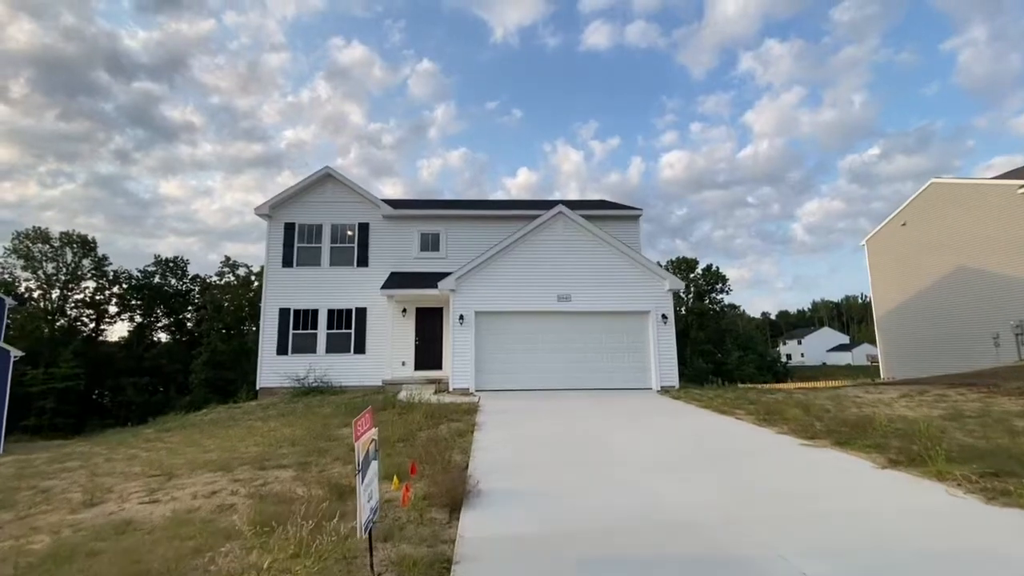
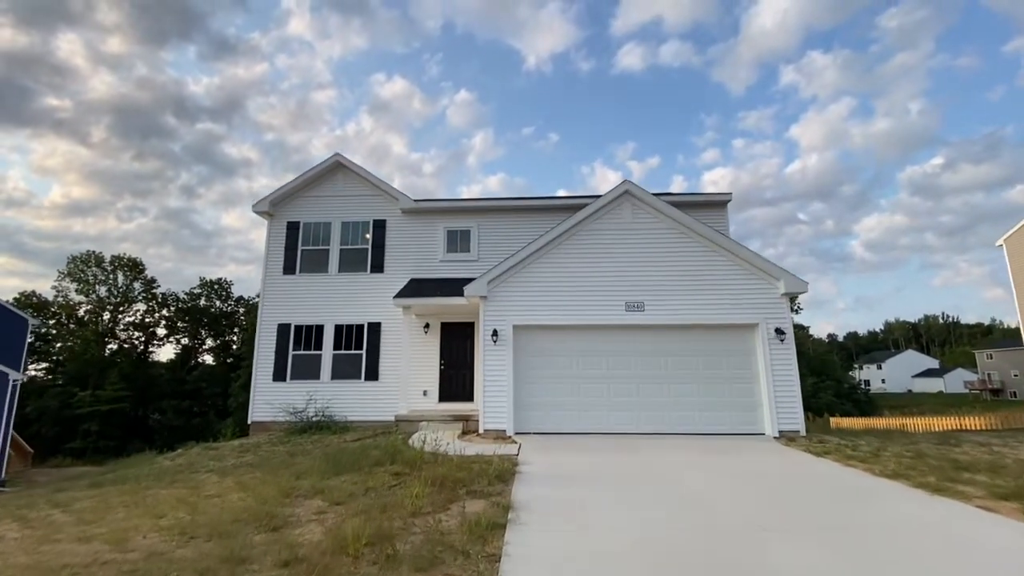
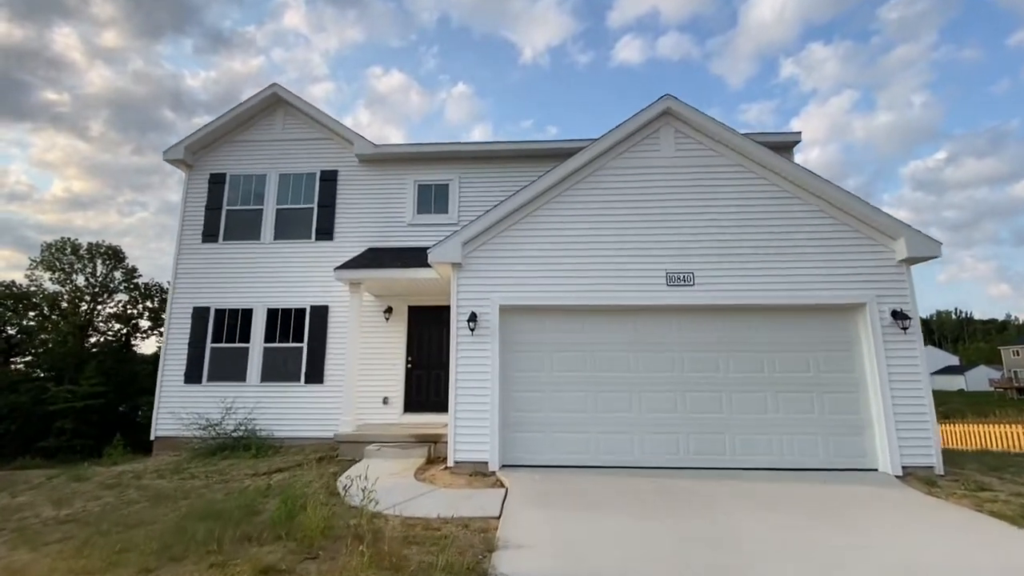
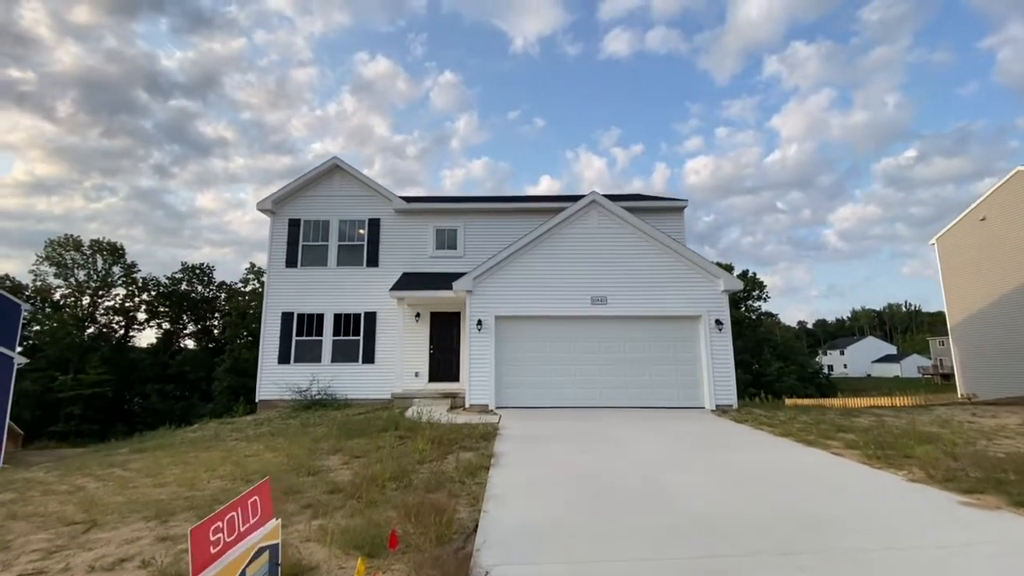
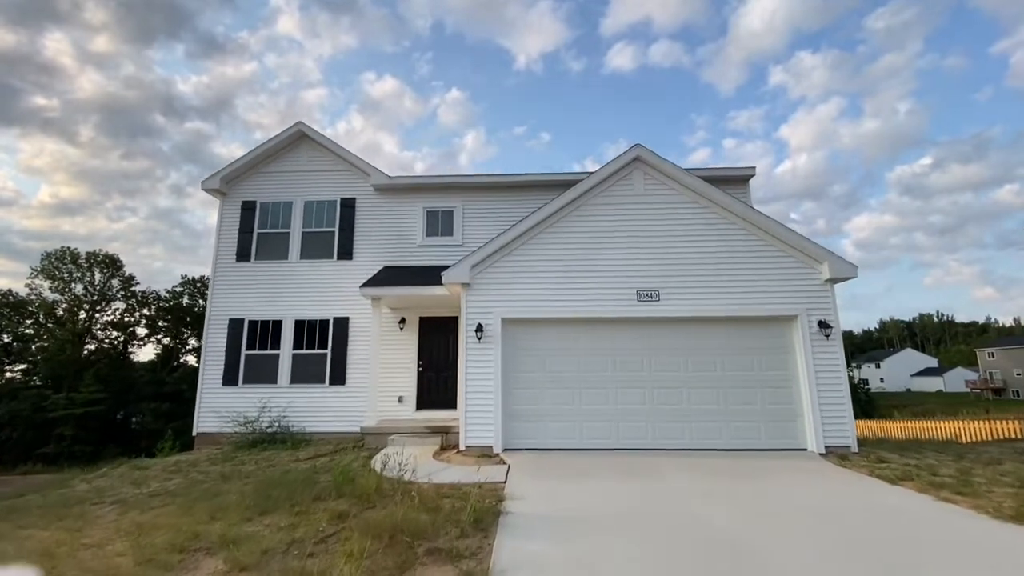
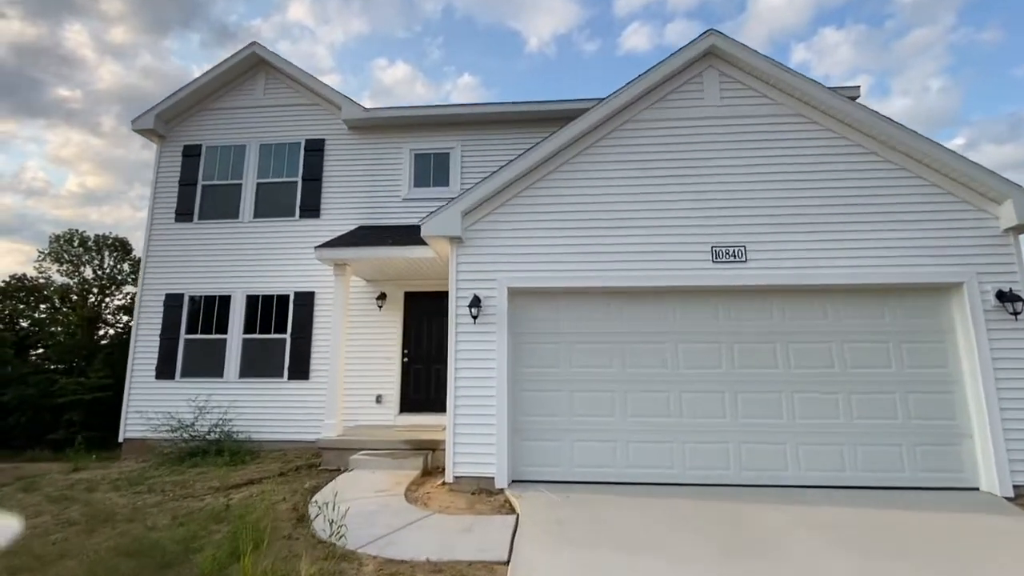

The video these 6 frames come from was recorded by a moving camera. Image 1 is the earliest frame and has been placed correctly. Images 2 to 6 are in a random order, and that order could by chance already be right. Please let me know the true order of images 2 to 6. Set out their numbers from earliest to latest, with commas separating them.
4, 2, 5, 3, 6
